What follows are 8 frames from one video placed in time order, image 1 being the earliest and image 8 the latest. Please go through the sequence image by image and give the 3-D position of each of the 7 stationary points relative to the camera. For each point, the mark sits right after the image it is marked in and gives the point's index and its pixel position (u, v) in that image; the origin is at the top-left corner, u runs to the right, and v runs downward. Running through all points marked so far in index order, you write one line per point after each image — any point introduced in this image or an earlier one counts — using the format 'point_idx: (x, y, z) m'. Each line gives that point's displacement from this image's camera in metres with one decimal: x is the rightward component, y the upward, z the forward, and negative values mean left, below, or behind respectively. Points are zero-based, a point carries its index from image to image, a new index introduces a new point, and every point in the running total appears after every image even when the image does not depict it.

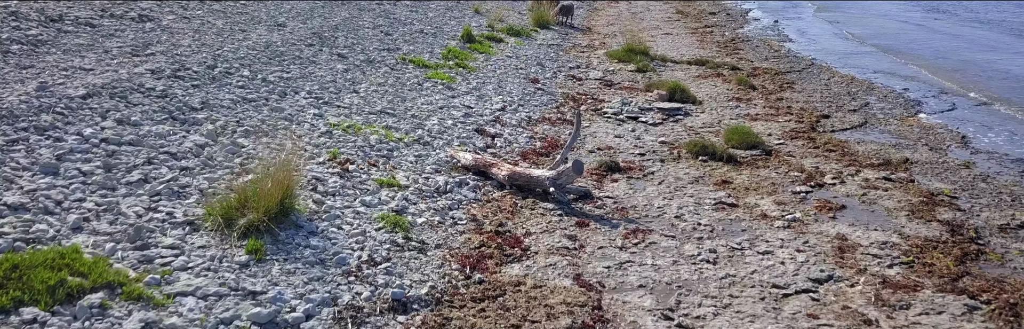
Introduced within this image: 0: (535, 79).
0: (+0.6, +2.0, +18.6) m
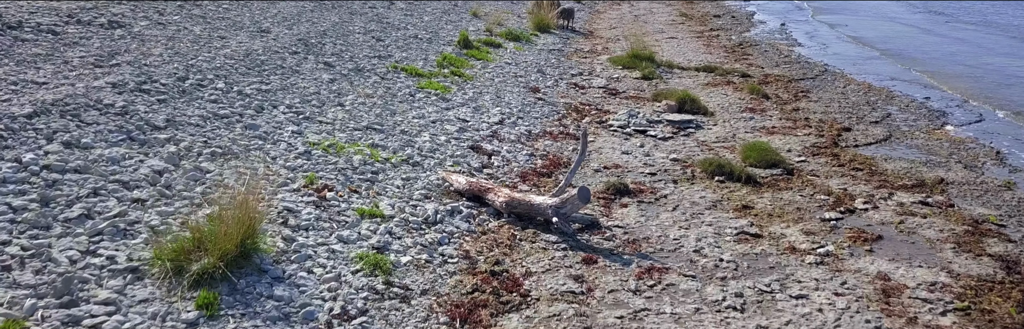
0: (+0.5, +1.6, +17.5) m
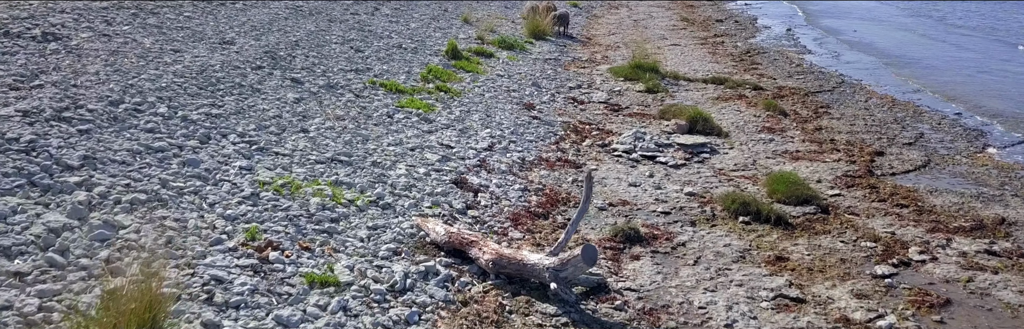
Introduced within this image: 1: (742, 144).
0: (+0.4, +1.2, +15.9) m
1: (+3.9, +0.3, +13.7) m
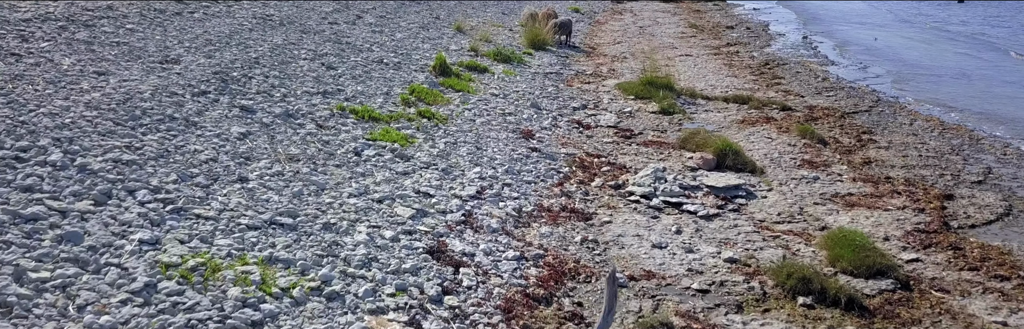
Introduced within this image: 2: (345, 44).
0: (+0.3, +0.5, +13.6) m
1: (+3.8, -0.3, +11.4) m
2: (-3.6, +2.6, +17.6) m
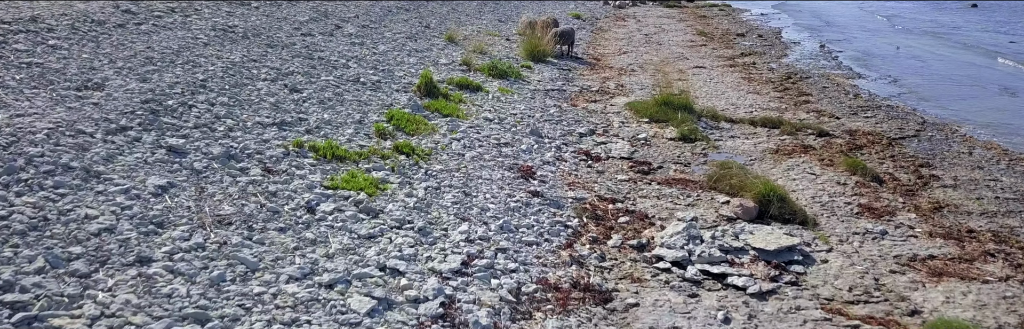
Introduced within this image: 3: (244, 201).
0: (+0.3, -0.1, +11.4) m
1: (+3.8, -0.9, +9.2) m
2: (-3.7, +2.0, +15.4) m
3: (-2.7, -0.3, +8.1) m
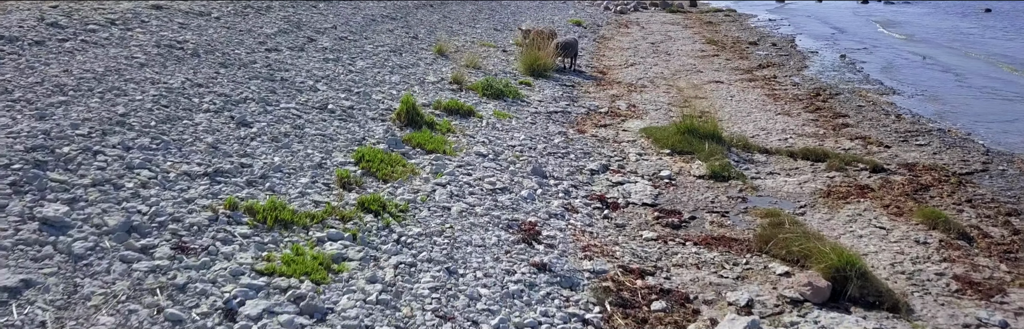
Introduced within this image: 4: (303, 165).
0: (+0.2, -0.7, +9.0) m
1: (+3.8, -1.5, +6.9) m
2: (-3.7, +1.3, +13.0) m
3: (-2.7, -1.0, +5.7) m
4: (-2.4, 0.0, +9.4) m
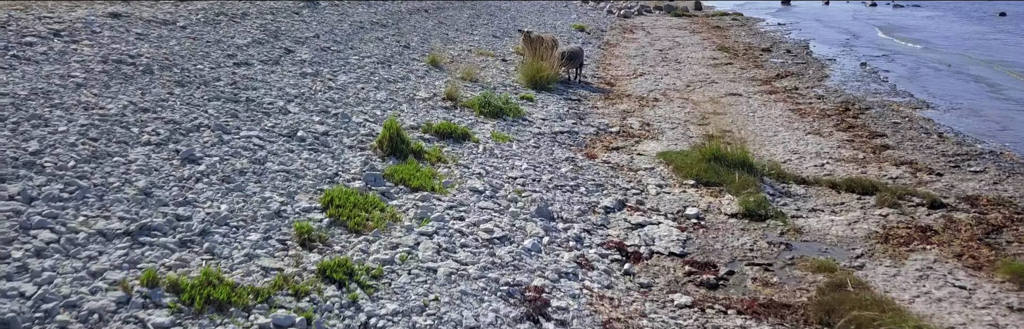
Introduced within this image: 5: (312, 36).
0: (+0.2, -1.2, +7.3) m
1: (+3.8, -1.9, +5.1) m
2: (-3.7, +0.9, +11.3) m
3: (-2.7, -1.4, +4.0) m
4: (-2.4, -0.5, +7.6) m
5: (-4.3, +2.8, +17.4) m
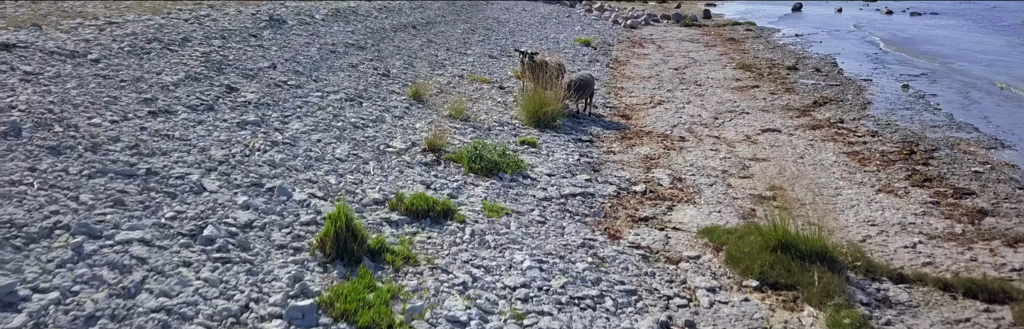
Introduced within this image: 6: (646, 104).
0: (+0.2, -2.1, +4.2) m
1: (+3.7, -2.9, +2.0) m
2: (-3.7, -0.1, +8.2) m
3: (-2.7, -2.4, +0.9) m
4: (-2.4, -1.4, +4.6) m
5: (-4.3, +1.7, +14.3) m
6: (+3.2, +1.4, +19.2) m
